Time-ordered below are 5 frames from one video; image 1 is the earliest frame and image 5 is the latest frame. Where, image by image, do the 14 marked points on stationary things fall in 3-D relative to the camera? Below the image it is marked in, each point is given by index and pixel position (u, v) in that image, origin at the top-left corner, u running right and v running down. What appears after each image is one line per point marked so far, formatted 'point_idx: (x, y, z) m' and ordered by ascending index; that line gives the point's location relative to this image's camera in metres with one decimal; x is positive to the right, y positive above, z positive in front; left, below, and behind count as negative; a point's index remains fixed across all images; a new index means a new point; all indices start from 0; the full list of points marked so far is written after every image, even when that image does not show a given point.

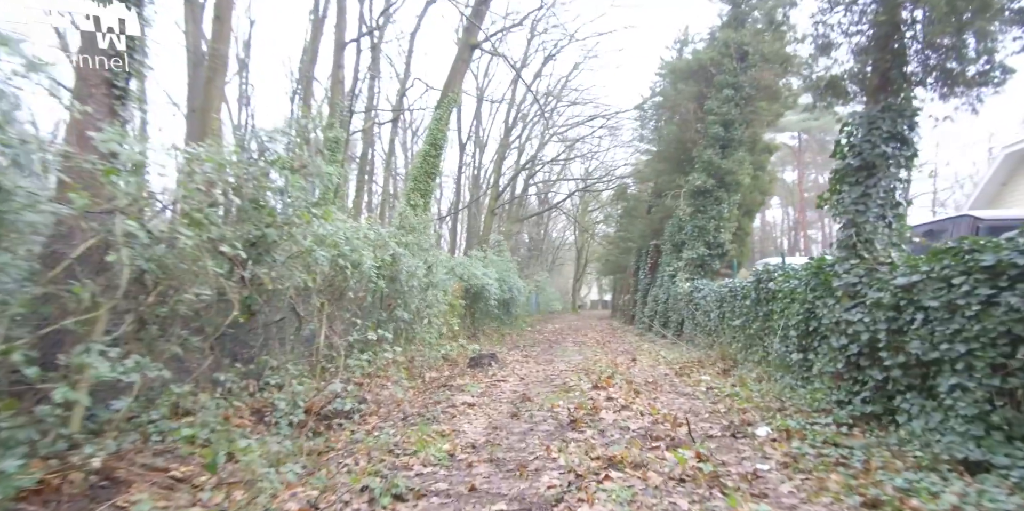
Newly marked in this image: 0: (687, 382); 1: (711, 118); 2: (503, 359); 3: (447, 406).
0: (+2.8, -2.0, +6.8) m
1: (+6.1, +4.3, +13.2) m
2: (-0.2, -2.6, +10.8) m
3: (-0.9, -2.1, +6.1) m
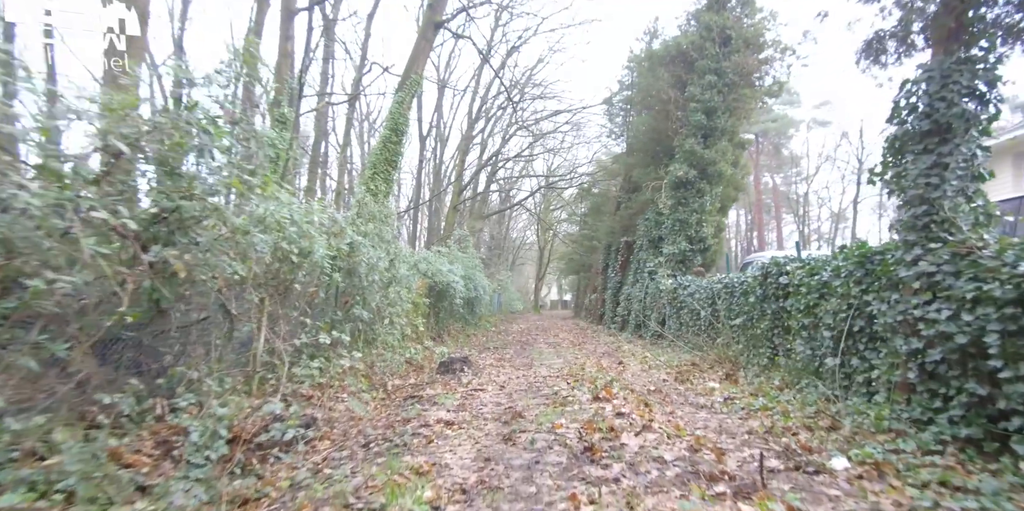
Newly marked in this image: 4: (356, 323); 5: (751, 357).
0: (+2.5, -1.9, +5.9) m
1: (+5.3, +4.4, +12.7) m
2: (-0.8, -2.4, +9.7) m
3: (-1.1, -1.9, +4.9) m
4: (-3.1, -1.3, +8.5) m
5: (+3.9, -1.7, +7.1) m
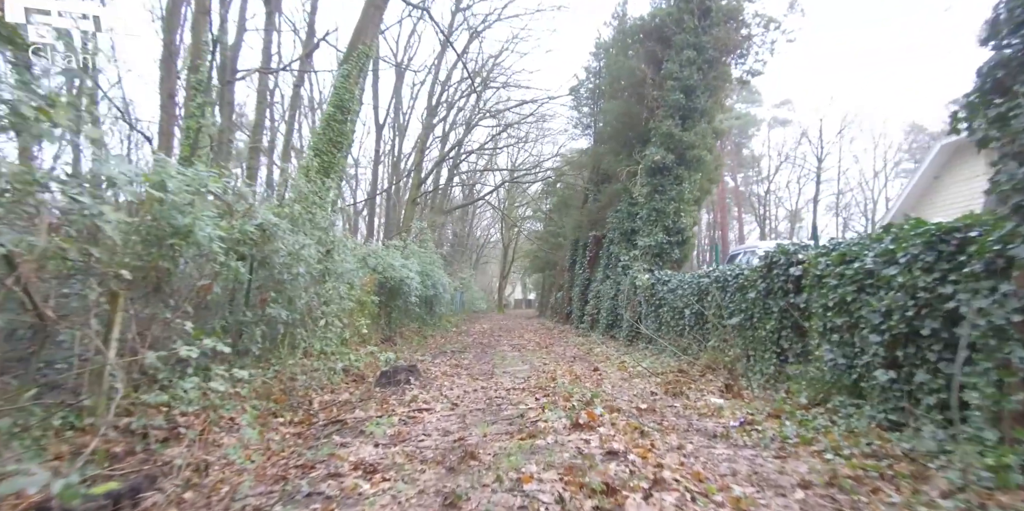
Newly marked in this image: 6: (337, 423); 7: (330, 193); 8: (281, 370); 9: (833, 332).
0: (+2.0, -1.7, +4.7) m
1: (+4.3, +4.6, +11.7) m
2: (-1.6, -2.2, +8.2) m
3: (-1.5, -1.7, +3.4) m
4: (-3.7, -1.1, +6.8) m
5: (+3.3, -1.5, +6.0) m
6: (-2.1, -2.0, +5.2) m
7: (-4.1, +1.4, +9.9) m
8: (-3.7, -1.8, +6.9) m
9: (+3.3, -0.8, +4.4) m
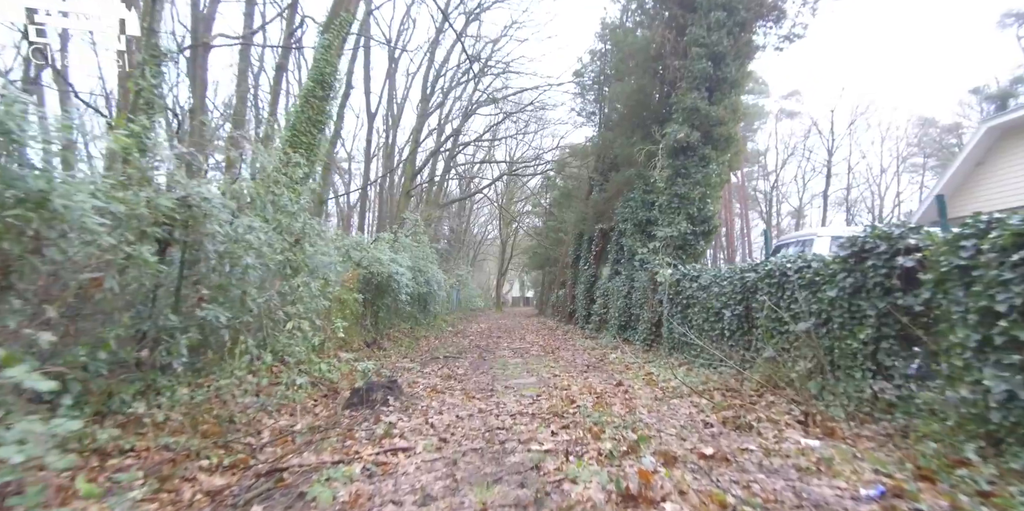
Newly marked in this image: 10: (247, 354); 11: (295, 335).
0: (+2.1, -1.5, +3.3) m
1: (+4.3, +4.8, +10.2) m
2: (-1.5, -2.0, +6.7) m
3: (-1.4, -1.6, +1.9) m
4: (-3.7, -1.0, +5.3) m
5: (+3.4, -1.3, +4.5) m
6: (-2.0, -1.9, +3.7) m
7: (-4.1, +1.6, +8.4) m
8: (-3.6, -1.7, +5.4) m
9: (+3.3, -0.6, +3.0) m
10: (-3.7, -1.4, +6.0) m
11: (-3.6, -1.3, +7.2) m
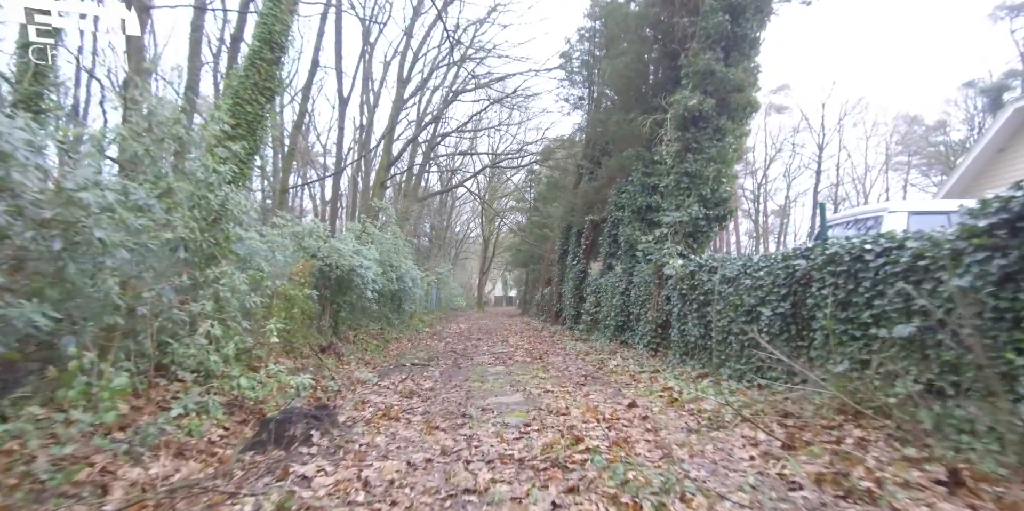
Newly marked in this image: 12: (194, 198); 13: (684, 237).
0: (+2.0, -1.3, +1.7) m
1: (+4.0, +5.0, +8.7) m
2: (-1.8, -1.8, +5.0) m
3: (-1.4, -1.4, +0.2) m
4: (-3.9, -0.7, +3.5) m
5: (+3.2, -1.1, +3.0) m
6: (-2.1, -1.6, +2.0) m
7: (-4.4, +1.8, +6.6) m
8: (-3.8, -1.4, +3.6) m
9: (+3.2, -0.4, +1.4) m
10: (-3.9, -1.1, +4.2) m
11: (-3.8, -1.1, +5.4) m
12: (-4.1, +0.8, +5.4) m
13: (+3.4, +0.4, +8.7) m
